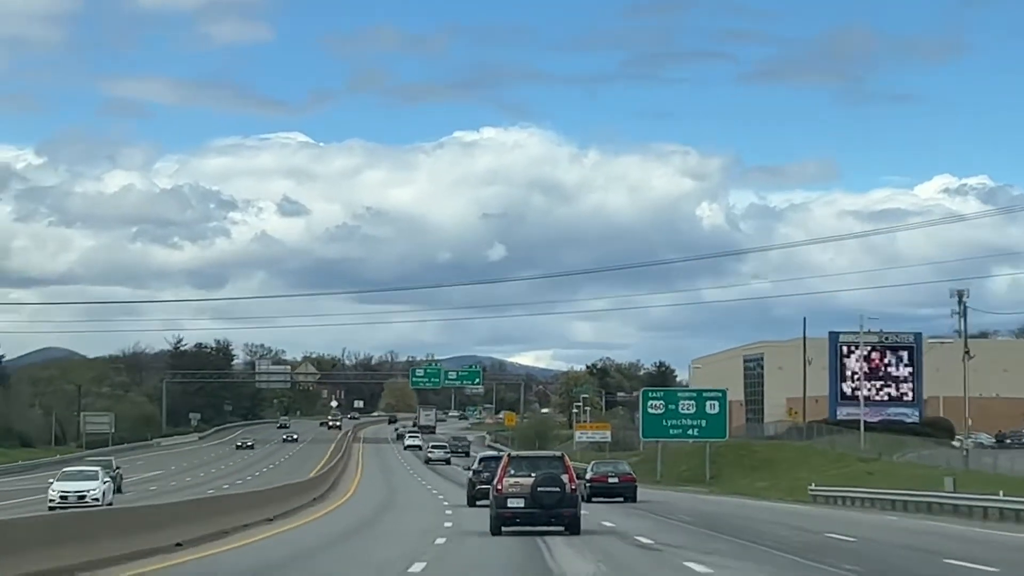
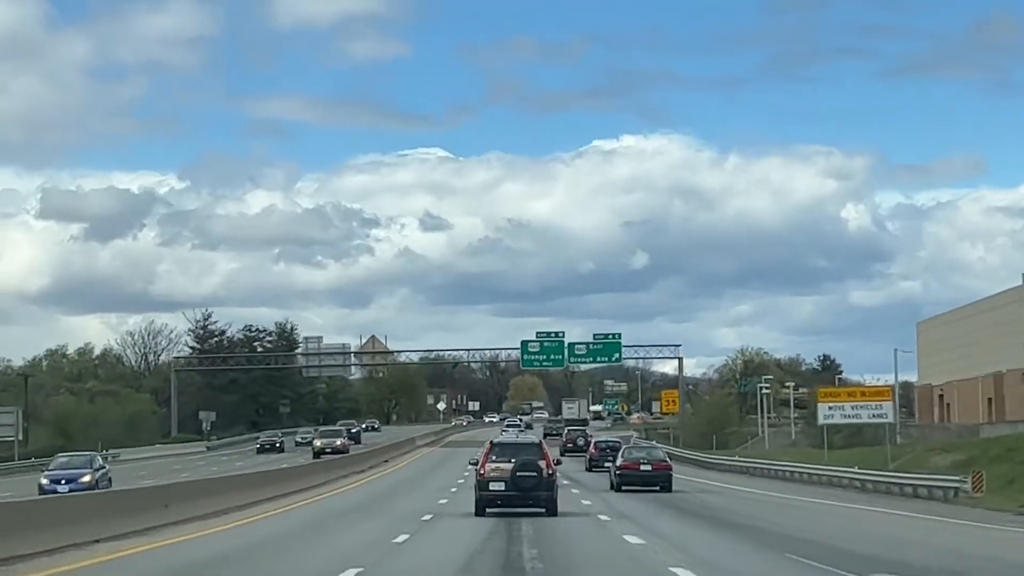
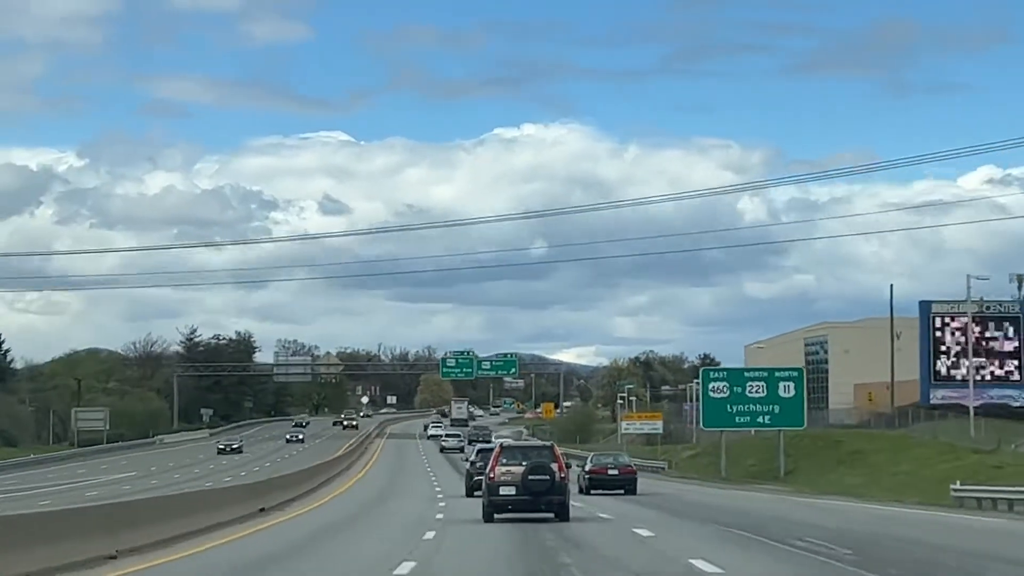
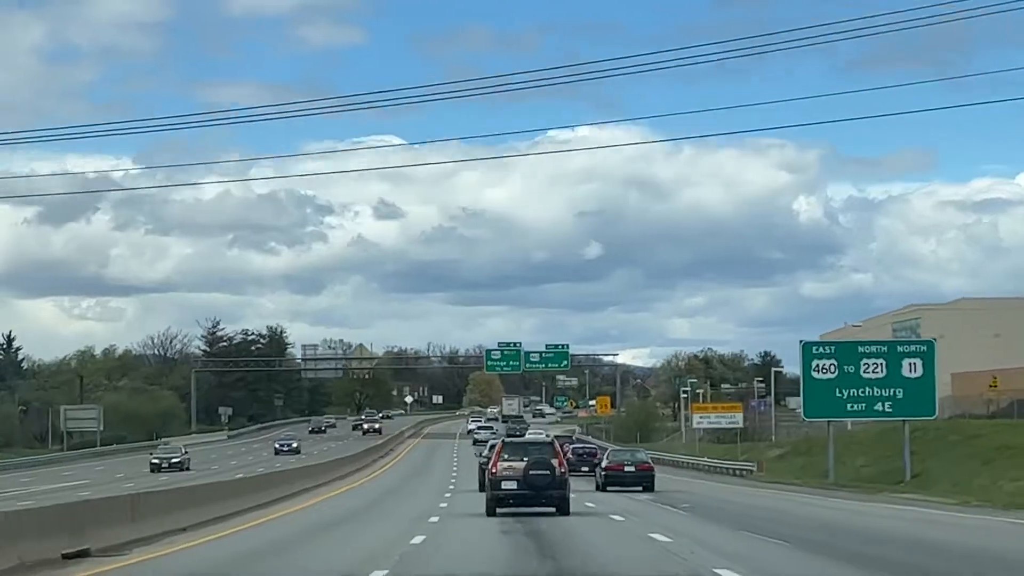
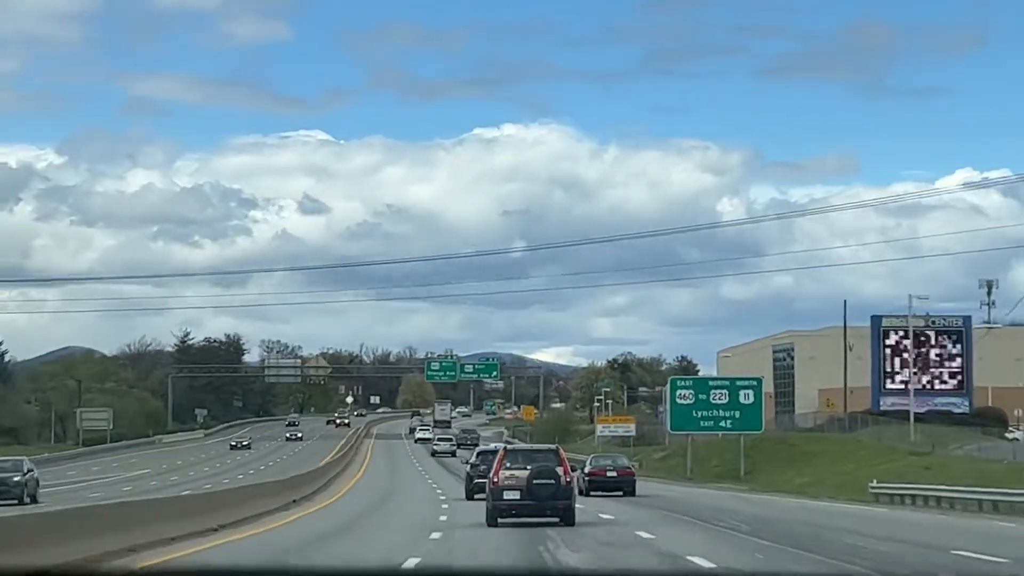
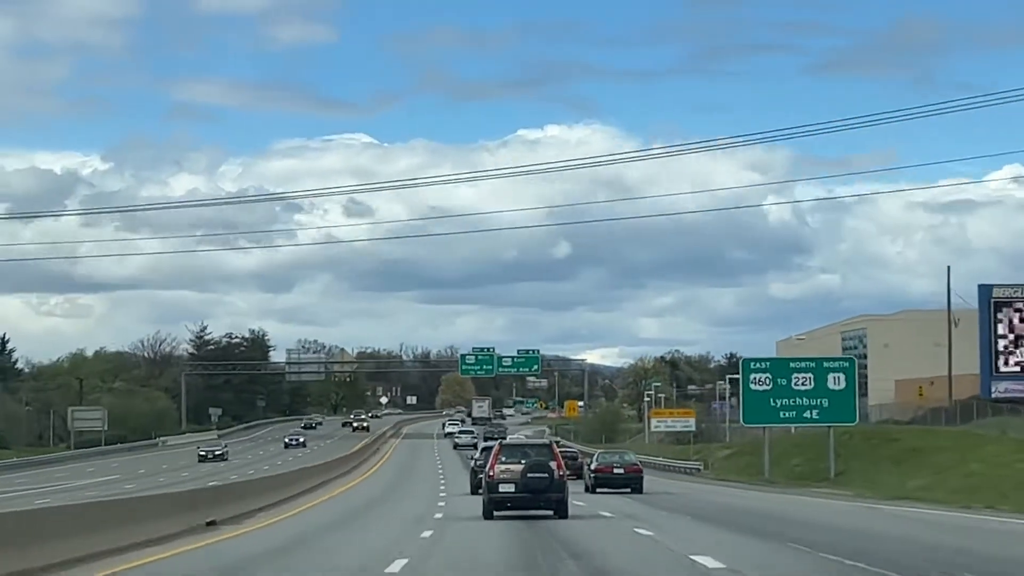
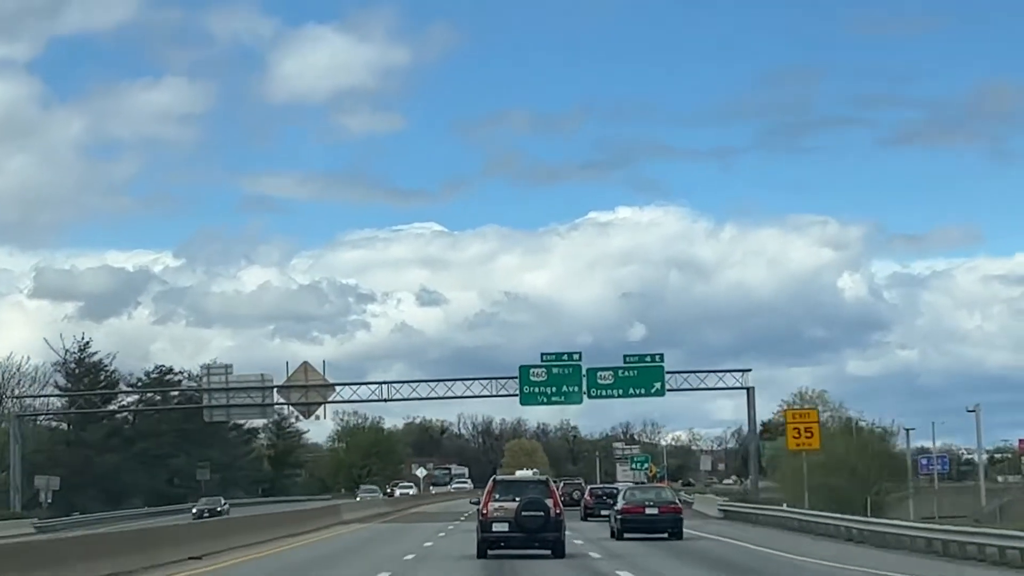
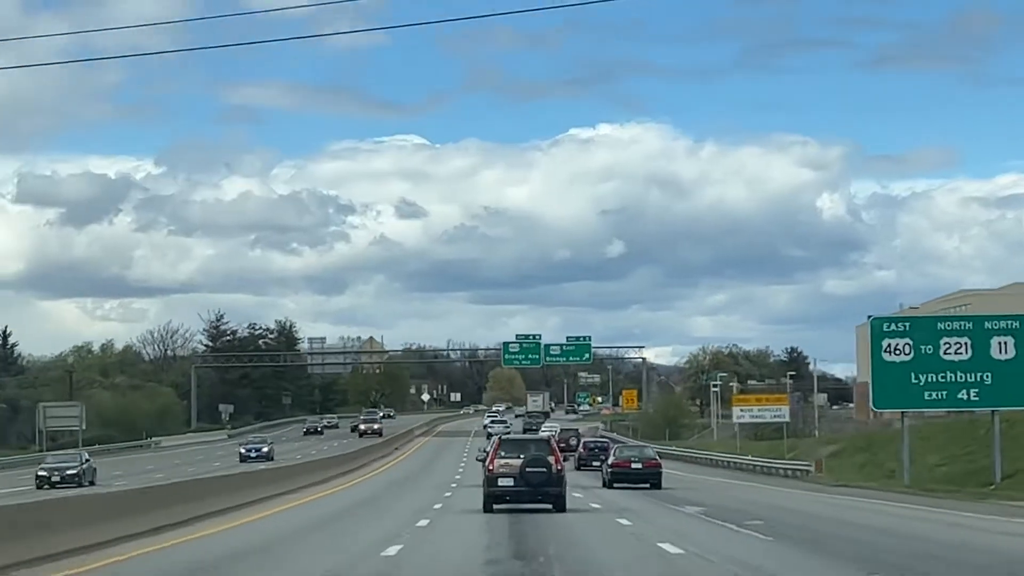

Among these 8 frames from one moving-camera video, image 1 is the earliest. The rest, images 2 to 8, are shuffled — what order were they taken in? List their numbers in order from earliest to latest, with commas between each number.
5, 3, 6, 4, 8, 2, 7
